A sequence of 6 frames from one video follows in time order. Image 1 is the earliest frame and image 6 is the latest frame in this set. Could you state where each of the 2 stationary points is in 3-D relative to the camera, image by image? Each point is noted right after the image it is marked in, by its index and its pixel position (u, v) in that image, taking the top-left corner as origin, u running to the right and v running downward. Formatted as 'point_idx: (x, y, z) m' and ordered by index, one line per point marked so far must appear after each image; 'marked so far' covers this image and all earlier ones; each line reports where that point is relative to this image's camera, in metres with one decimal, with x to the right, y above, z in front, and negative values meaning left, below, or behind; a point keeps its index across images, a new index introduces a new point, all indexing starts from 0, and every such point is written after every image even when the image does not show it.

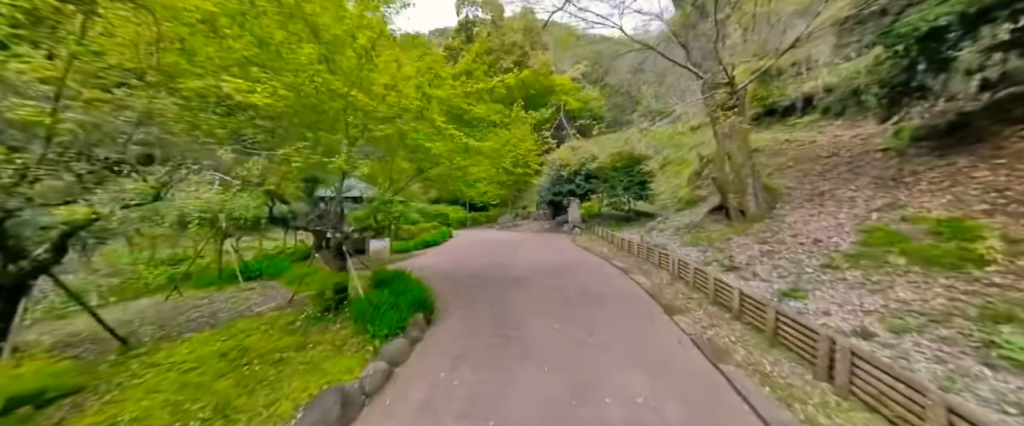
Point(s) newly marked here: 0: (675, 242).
0: (+5.6, -1.0, +10.2) m
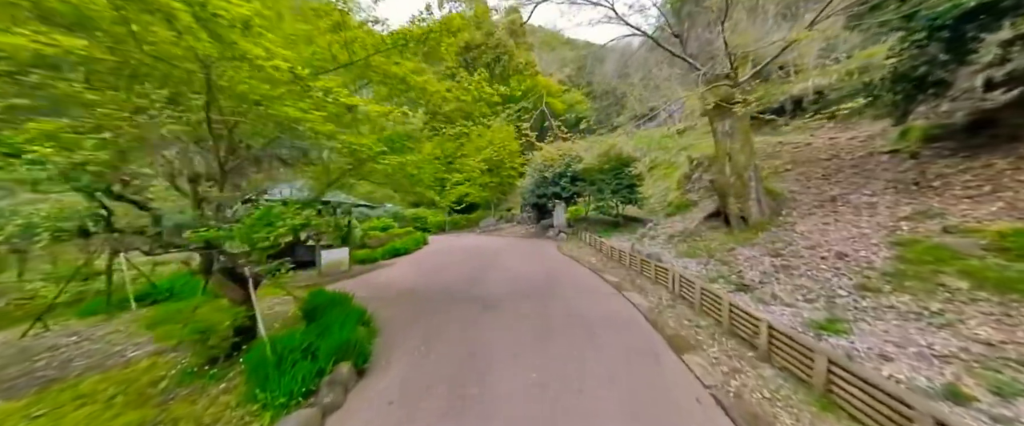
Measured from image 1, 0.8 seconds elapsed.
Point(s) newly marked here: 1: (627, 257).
0: (+4.9, -1.2, +9.1) m
1: (+3.5, -1.4, +9.1) m
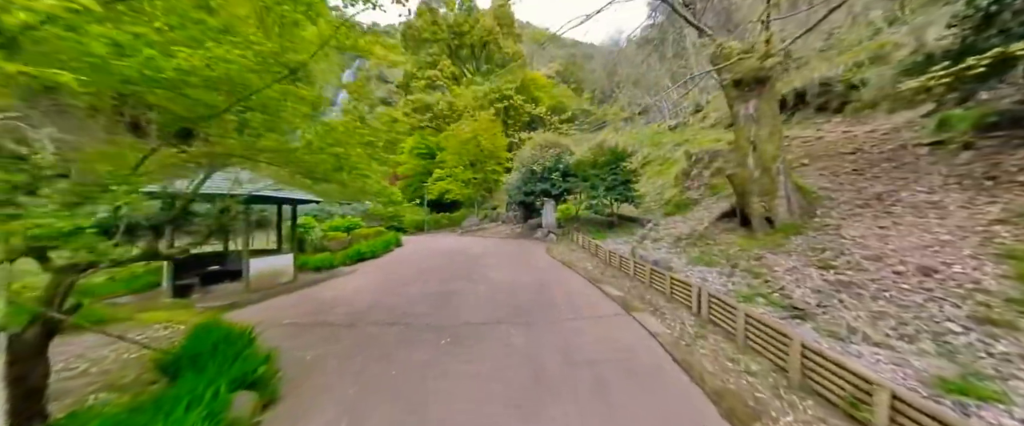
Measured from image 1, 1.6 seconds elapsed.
0: (+4.4, -1.2, +7.8) m
1: (+3.1, -1.3, +7.7) m
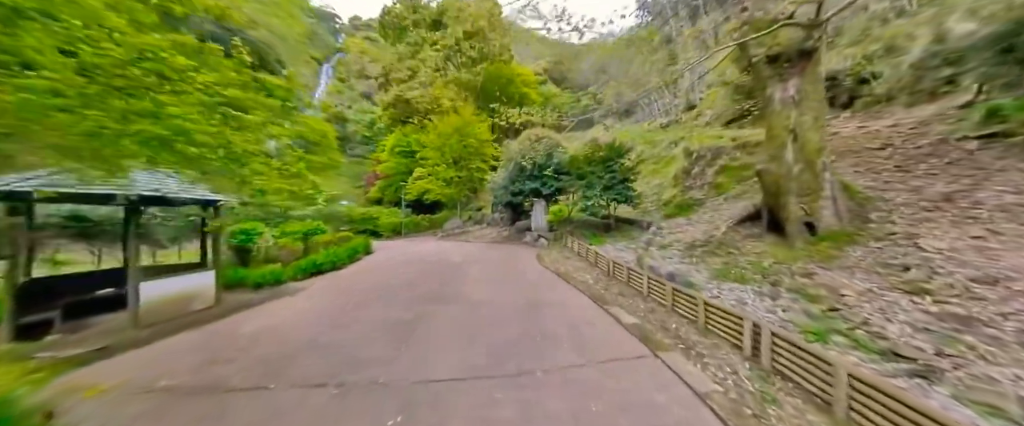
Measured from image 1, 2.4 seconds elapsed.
0: (+4.1, -1.3, +6.5) m
1: (+2.8, -1.4, +6.3) m
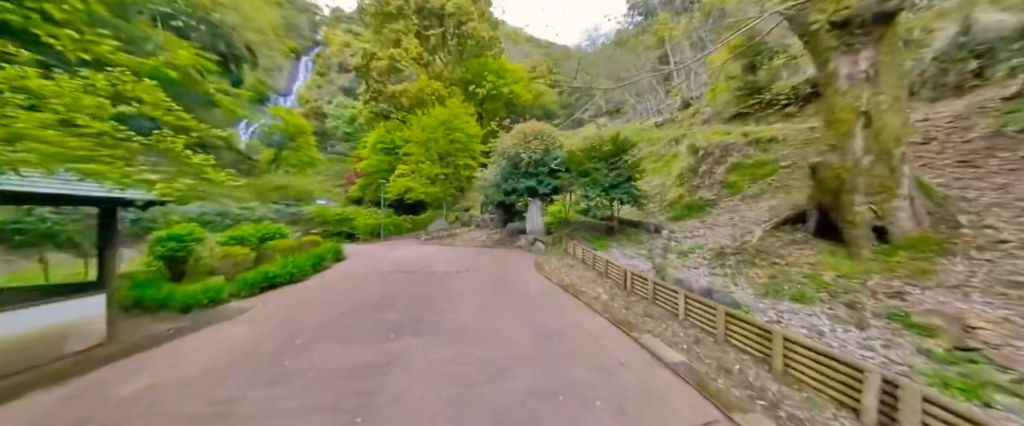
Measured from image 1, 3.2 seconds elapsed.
0: (+4.1, -1.3, +5.4) m
1: (+2.8, -1.5, +5.1) m
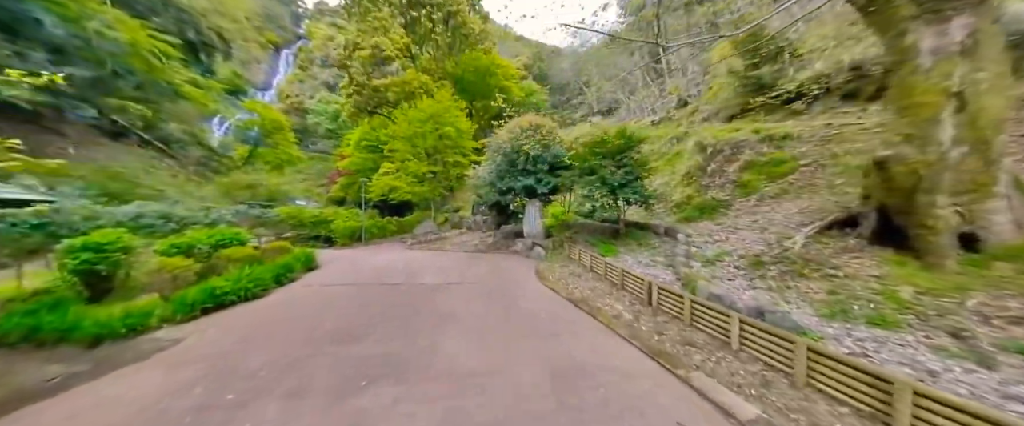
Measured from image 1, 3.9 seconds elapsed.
0: (+4.2, -1.3, +4.5) m
1: (+2.9, -1.5, +4.2) m
